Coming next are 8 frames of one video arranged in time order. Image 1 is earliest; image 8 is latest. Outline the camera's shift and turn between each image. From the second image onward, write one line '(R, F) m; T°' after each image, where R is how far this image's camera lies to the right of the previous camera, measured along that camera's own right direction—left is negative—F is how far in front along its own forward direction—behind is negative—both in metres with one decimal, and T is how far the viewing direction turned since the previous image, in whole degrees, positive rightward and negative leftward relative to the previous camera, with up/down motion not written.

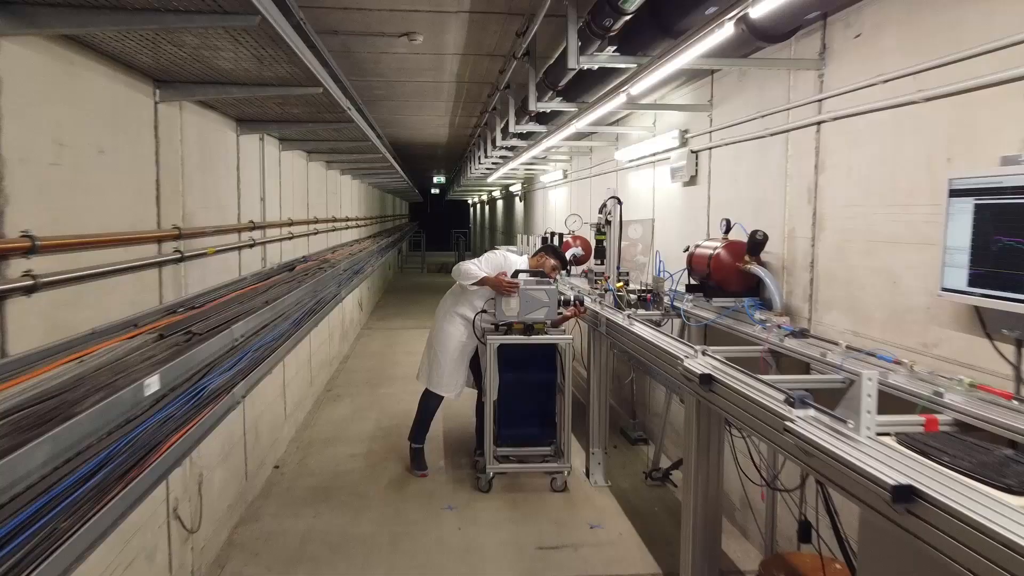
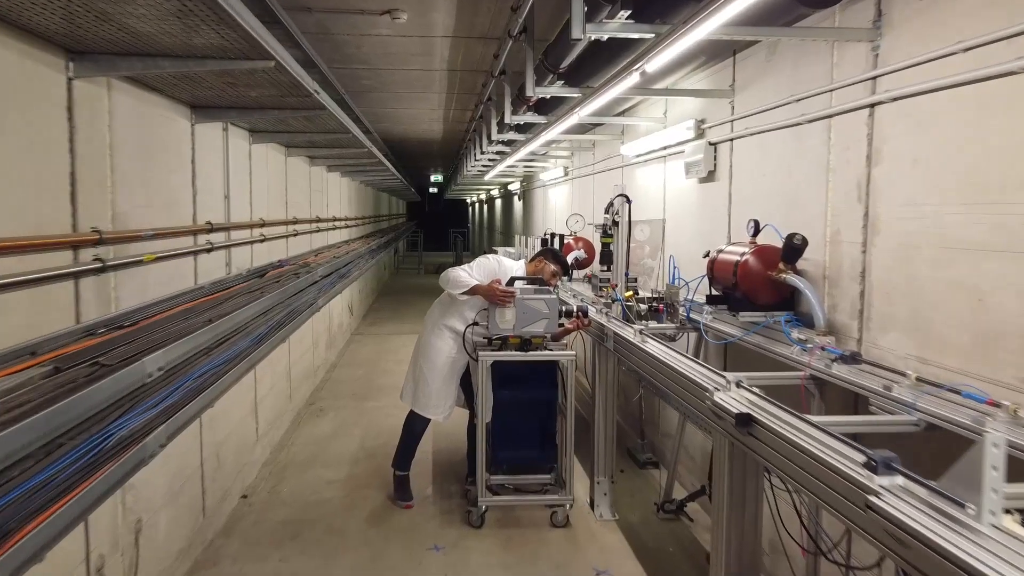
(0.0, +0.4) m; 0°
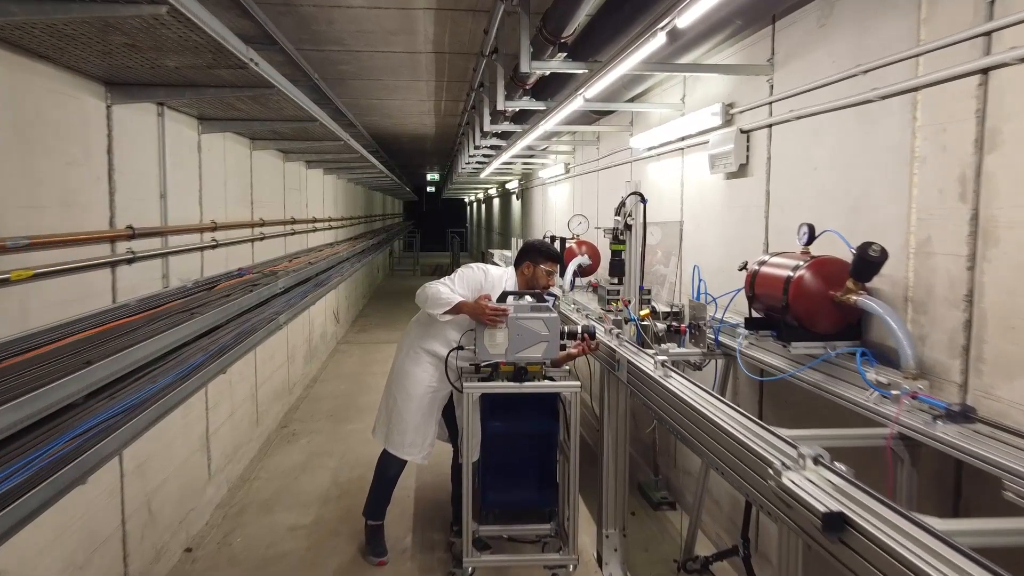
(0.0, +0.5) m; 0°
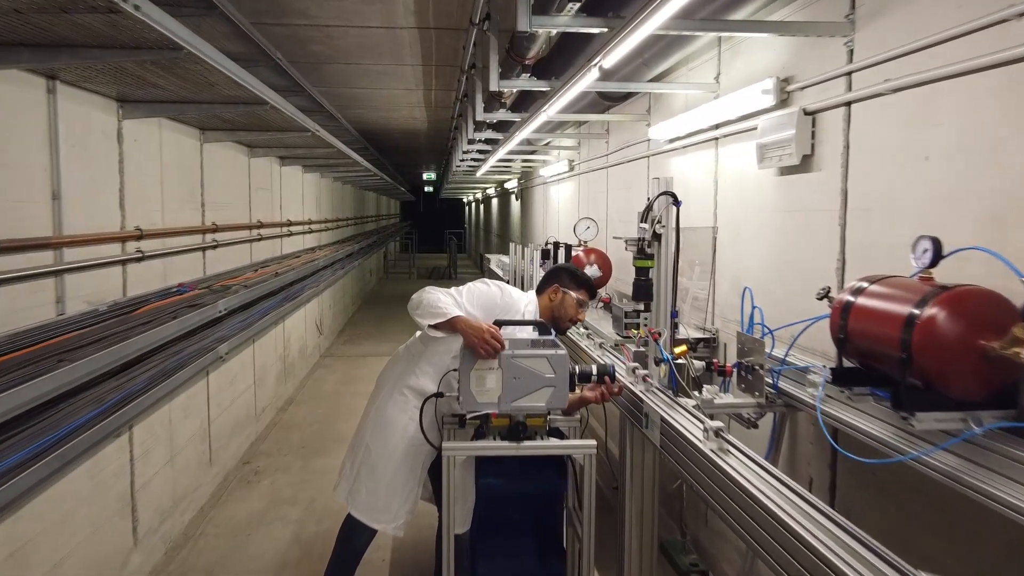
(0.0, +0.6) m; 0°
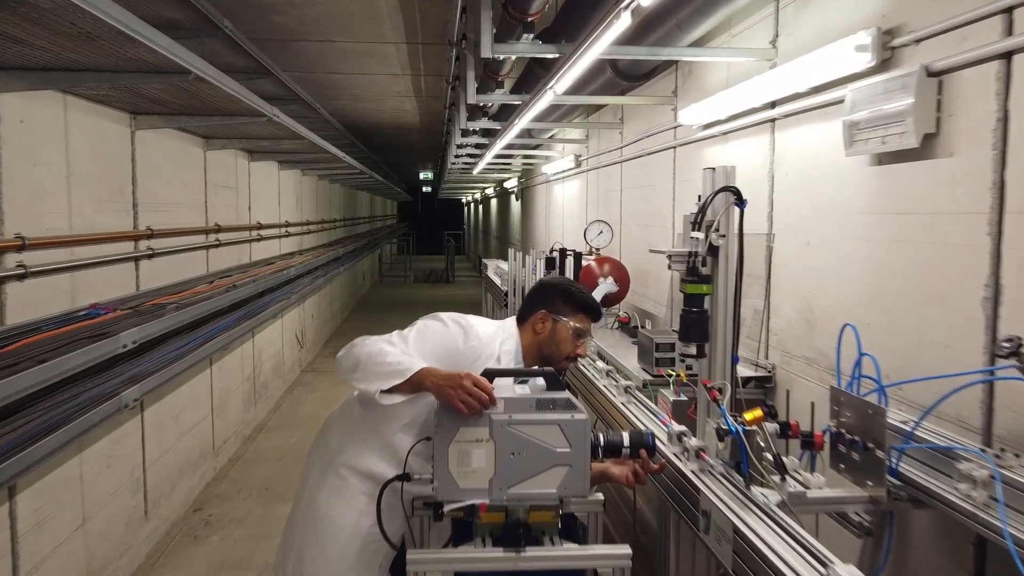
(0.0, +0.6) m; 0°
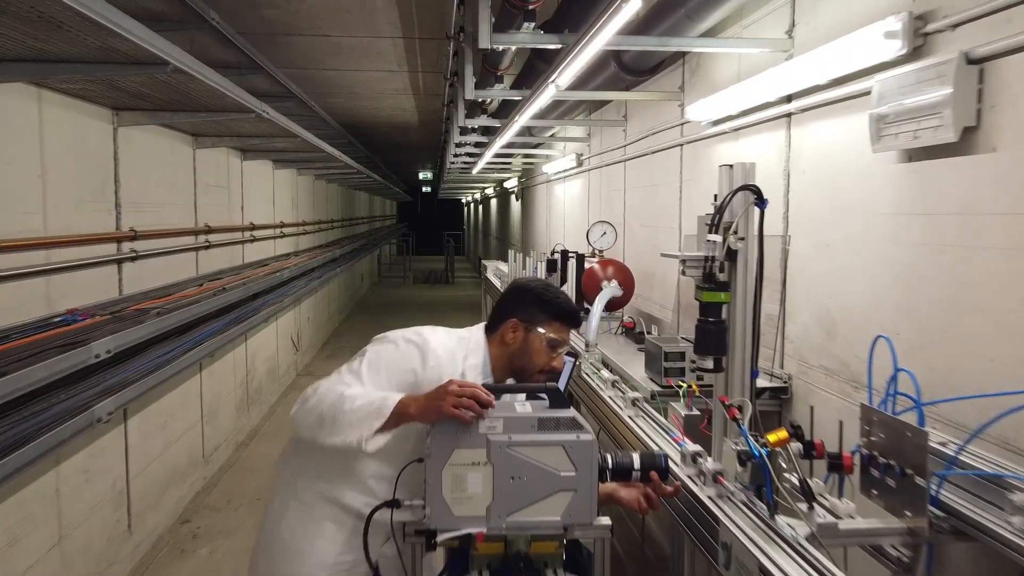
(0.0, +0.1) m; 0°
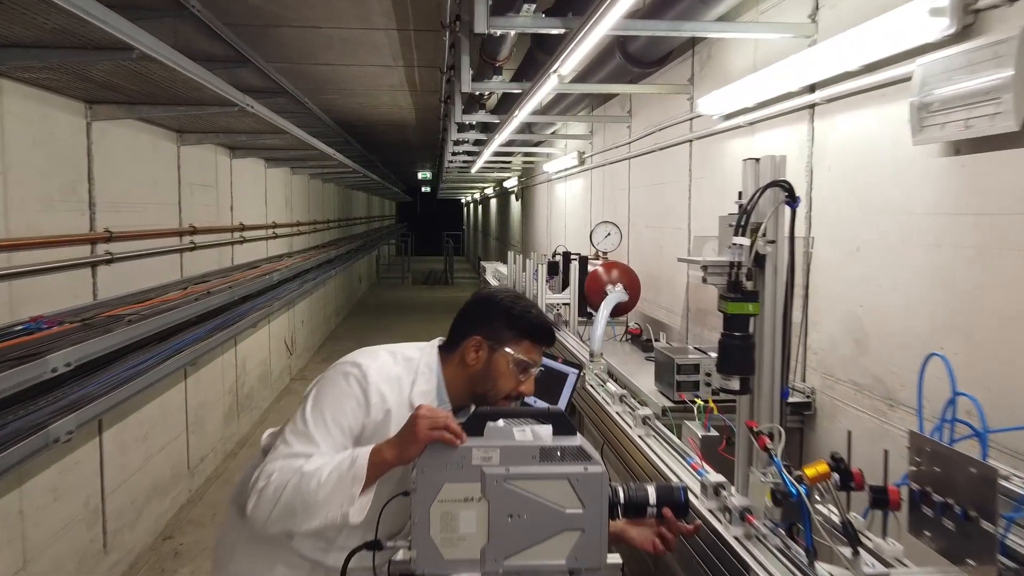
(0.0, +0.1) m; 0°
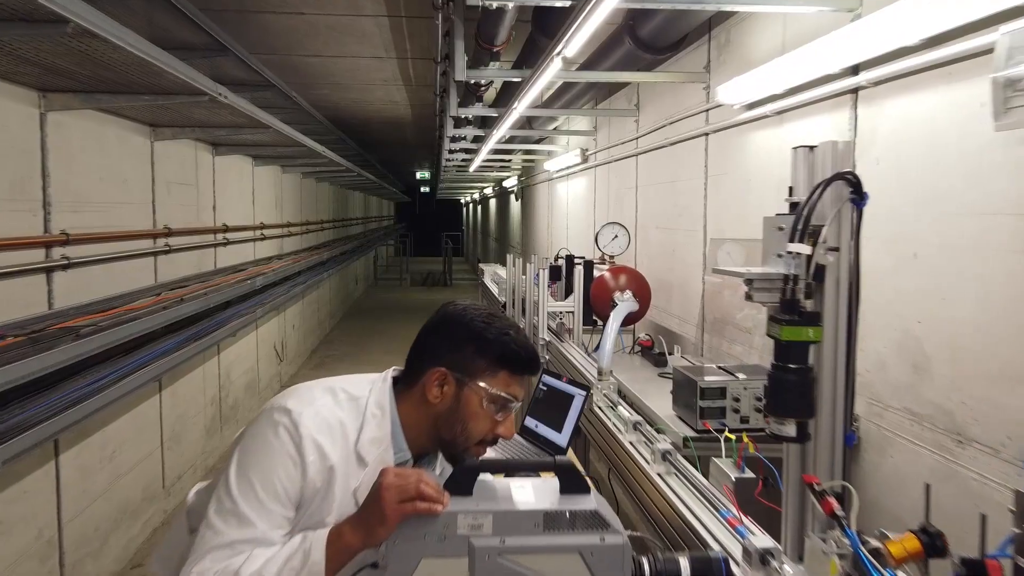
(0.0, +0.2) m; 0°
